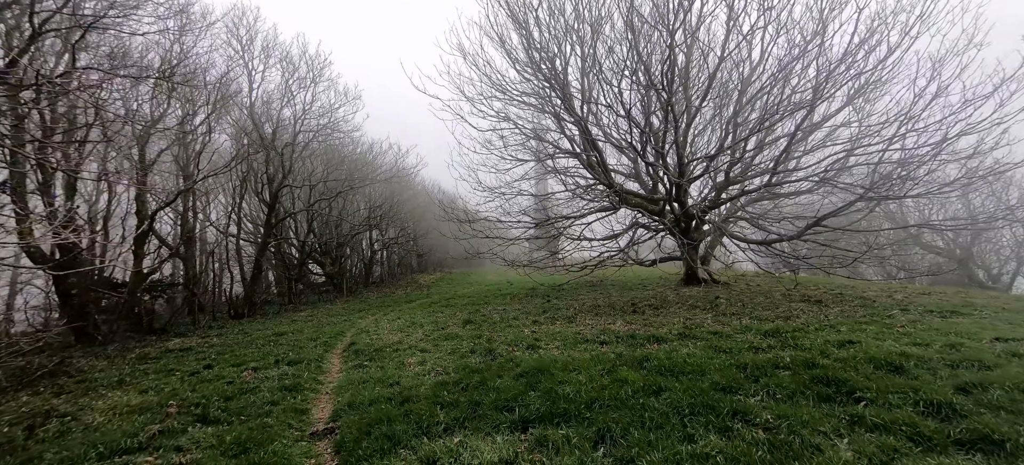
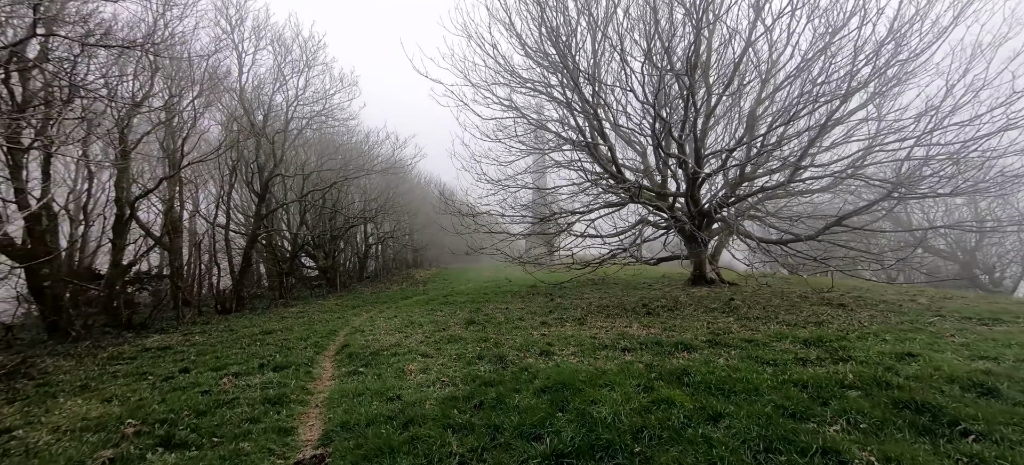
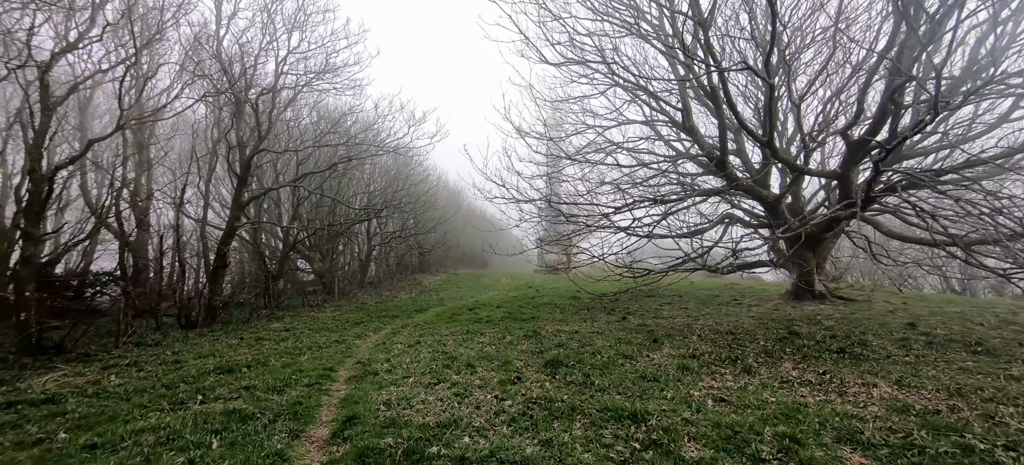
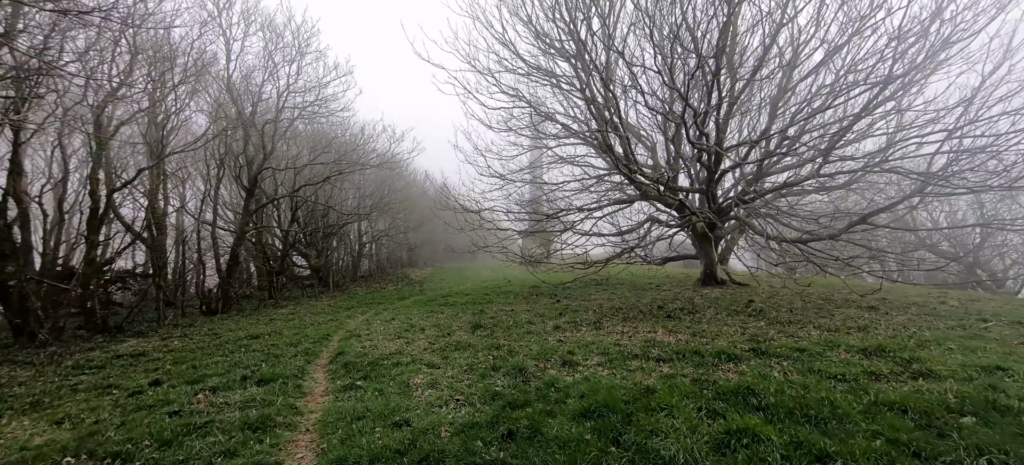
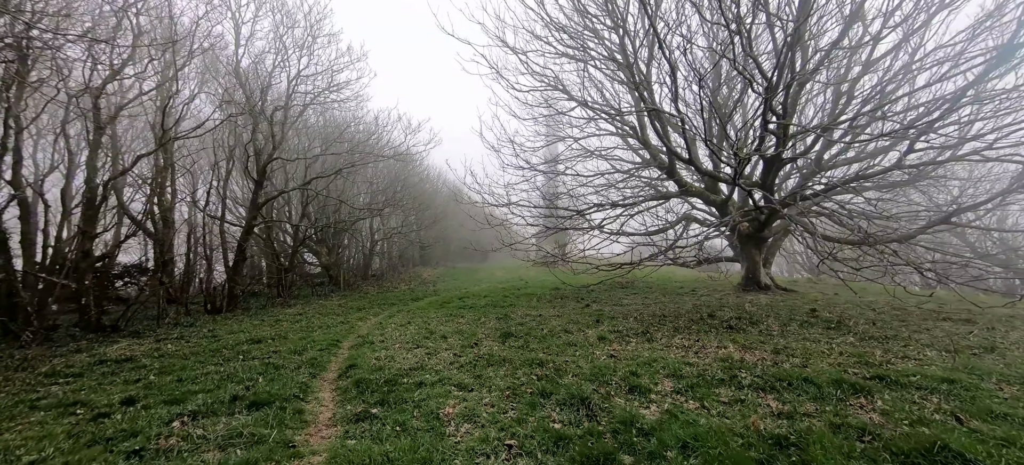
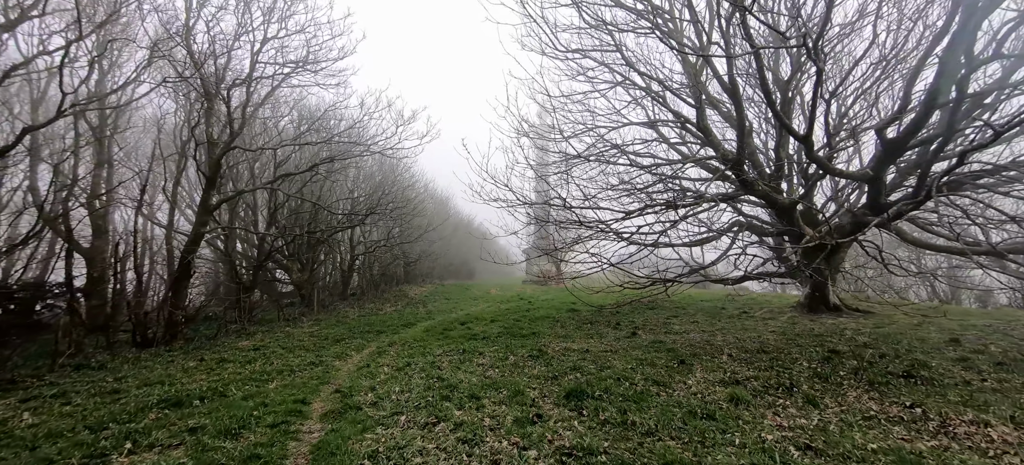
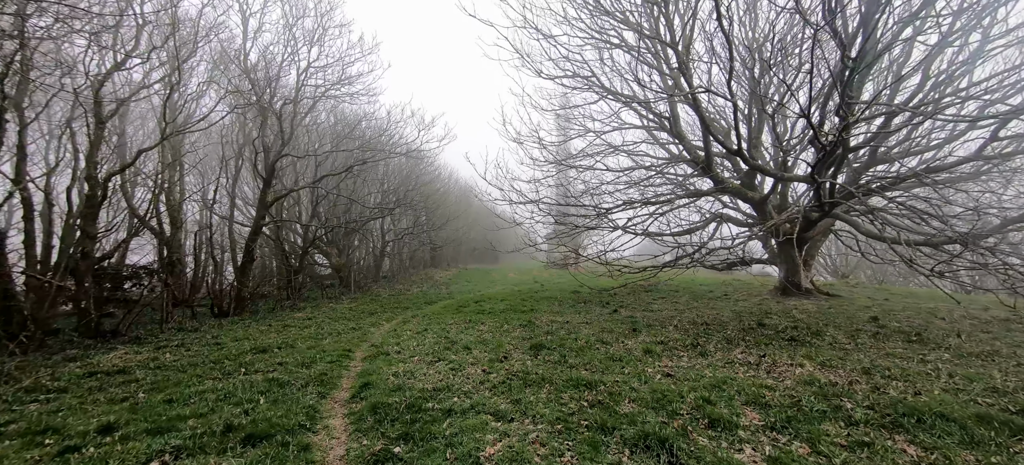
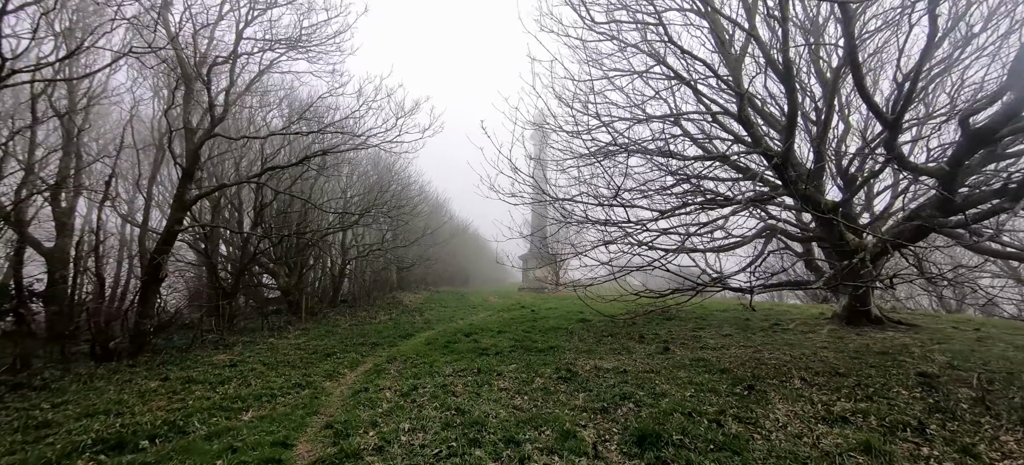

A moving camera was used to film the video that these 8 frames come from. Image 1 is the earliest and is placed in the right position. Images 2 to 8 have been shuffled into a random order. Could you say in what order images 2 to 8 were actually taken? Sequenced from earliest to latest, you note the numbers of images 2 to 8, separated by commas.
2, 4, 5, 7, 3, 6, 8
